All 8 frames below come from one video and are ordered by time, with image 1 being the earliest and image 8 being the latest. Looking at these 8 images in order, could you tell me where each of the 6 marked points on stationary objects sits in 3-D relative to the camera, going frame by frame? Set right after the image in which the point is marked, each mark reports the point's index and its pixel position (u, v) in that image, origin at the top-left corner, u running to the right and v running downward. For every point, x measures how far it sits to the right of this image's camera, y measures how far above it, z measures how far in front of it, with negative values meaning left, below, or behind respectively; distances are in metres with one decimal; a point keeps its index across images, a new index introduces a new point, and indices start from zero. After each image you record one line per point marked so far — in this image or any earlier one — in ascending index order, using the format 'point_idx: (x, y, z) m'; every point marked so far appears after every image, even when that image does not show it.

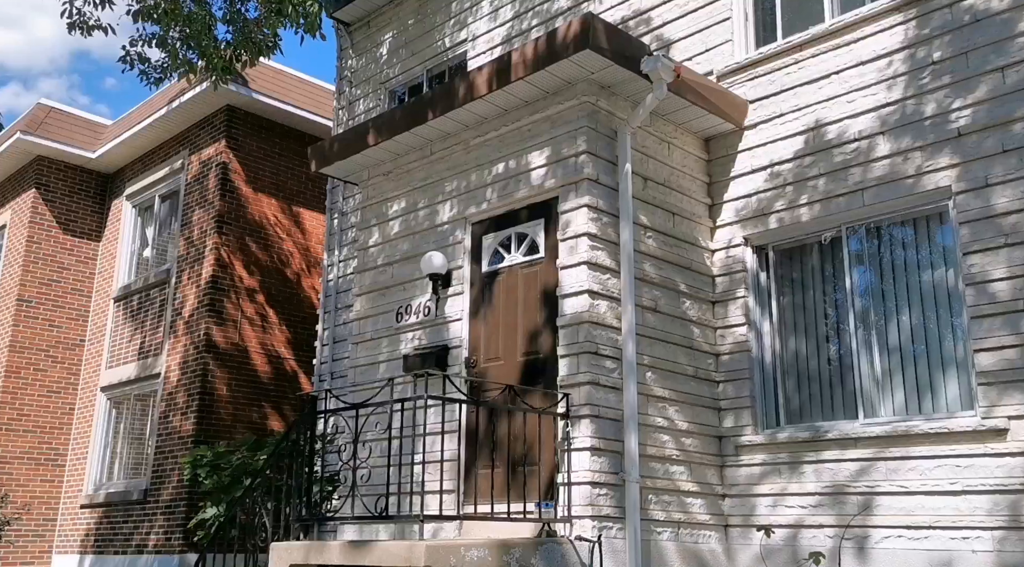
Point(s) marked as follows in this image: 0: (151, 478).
0: (-4.8, -2.6, +13.3) m
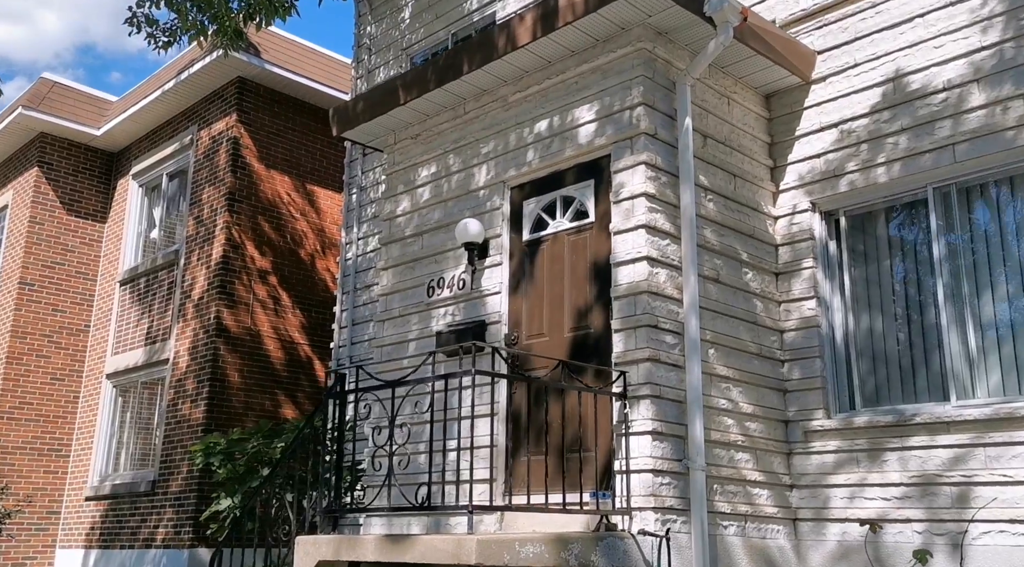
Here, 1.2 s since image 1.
0: (-4.5, -2.3, +12.7) m
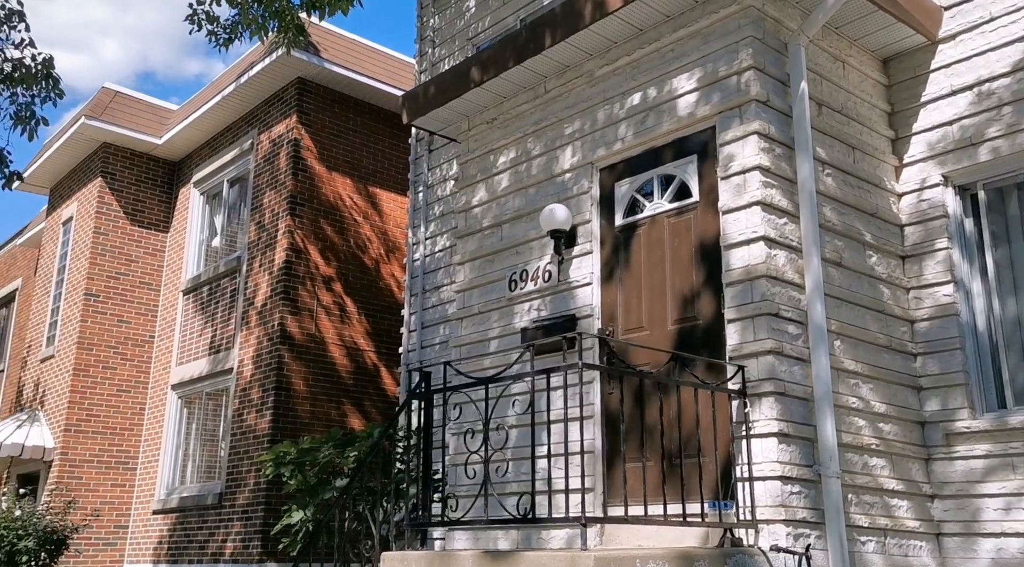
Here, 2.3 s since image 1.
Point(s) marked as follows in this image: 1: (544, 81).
0: (-3.5, -2.4, +12.4) m
1: (+0.2, +1.4, +6.8) m
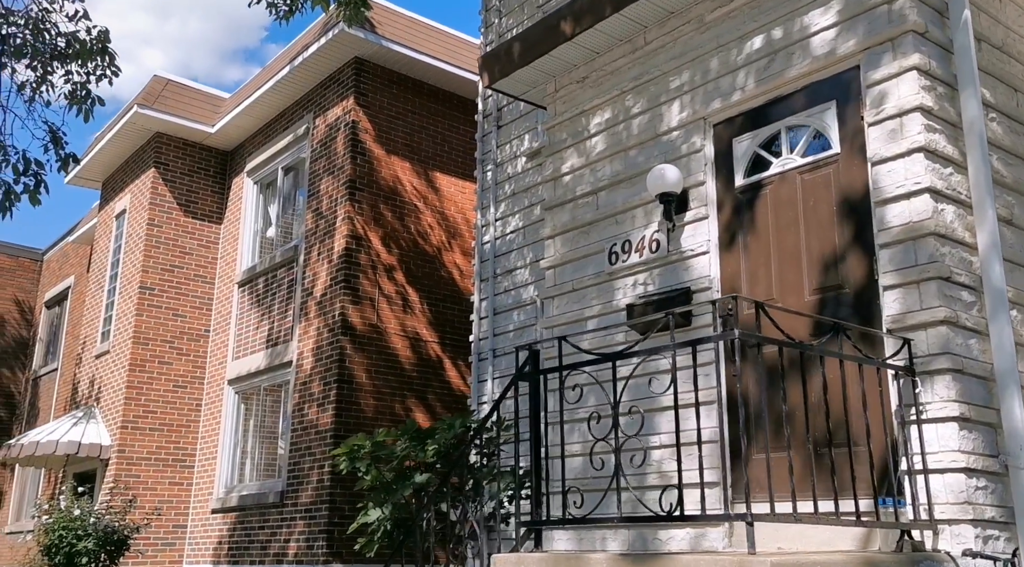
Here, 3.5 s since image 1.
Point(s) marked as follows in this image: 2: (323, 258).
0: (-2.7, -2.3, +11.8) m
1: (+0.8, +1.5, +6.1) m
2: (-2.3, +0.3, +12.4) m
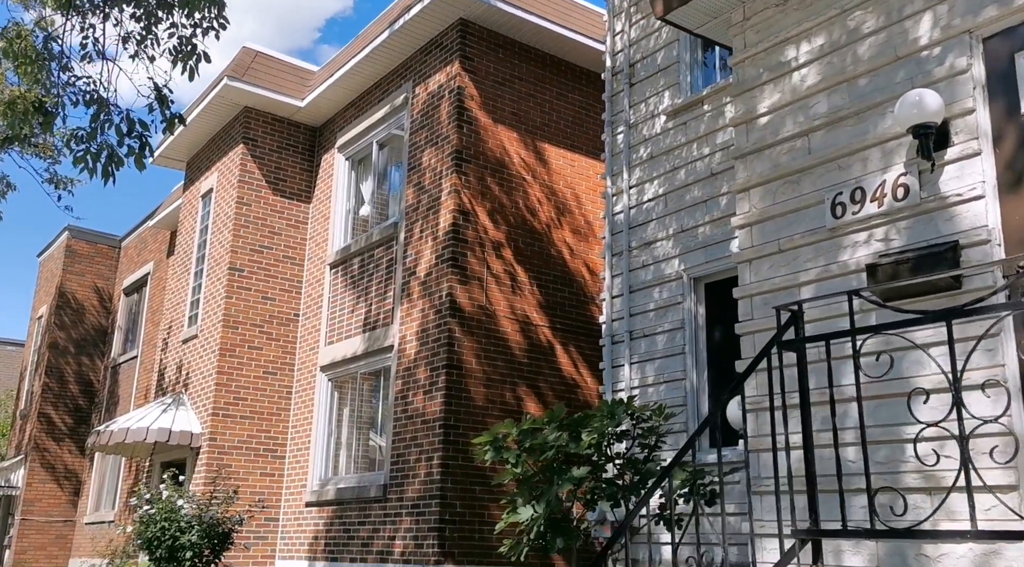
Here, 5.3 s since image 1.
0: (-1.3, -2.0, +11.0) m
1: (+1.8, +1.7, +5.0) m
2: (-1.0, +0.6, +11.5) m
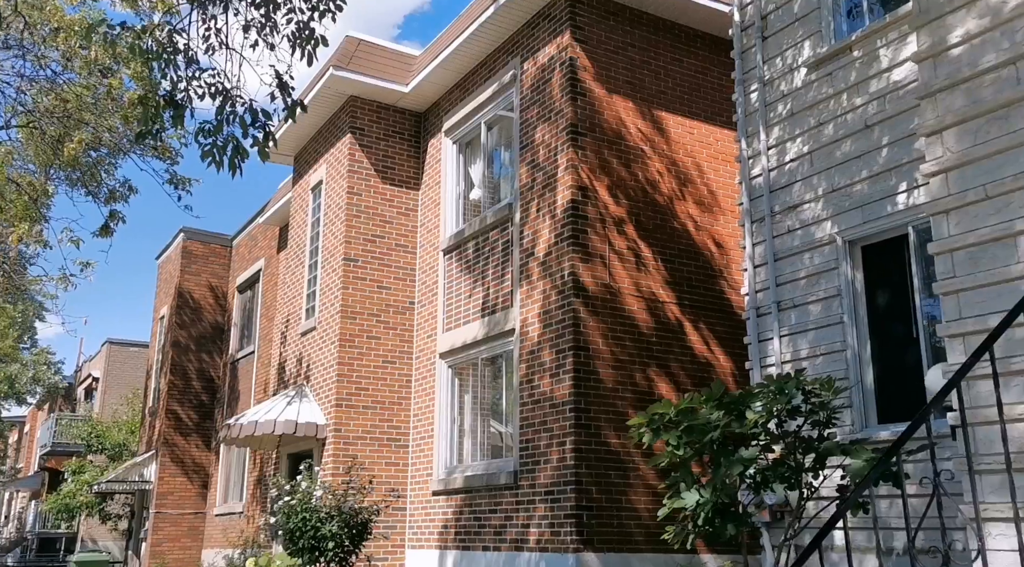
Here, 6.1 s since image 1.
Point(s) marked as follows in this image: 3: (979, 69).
0: (+0.1, -1.8, +10.7) m
1: (+2.4, +2.0, +4.4) m
2: (+0.4, +0.8, +11.1) m
3: (+2.1, +1.0, +4.8) m
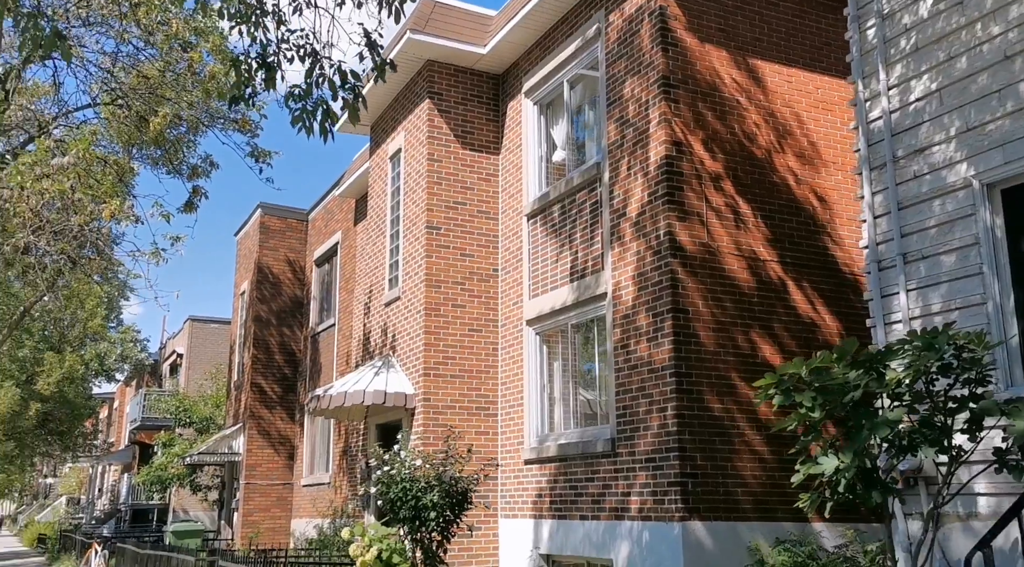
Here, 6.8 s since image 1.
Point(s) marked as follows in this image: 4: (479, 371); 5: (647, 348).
0: (+1.1, -1.4, +10.3) m
1: (+2.9, +2.2, +3.8) m
2: (+1.4, +1.2, +10.6) m
3: (+2.7, +1.3, +4.3) m
4: (-0.5, -1.3, +14.4) m
5: (+1.4, -0.6, +10.0) m
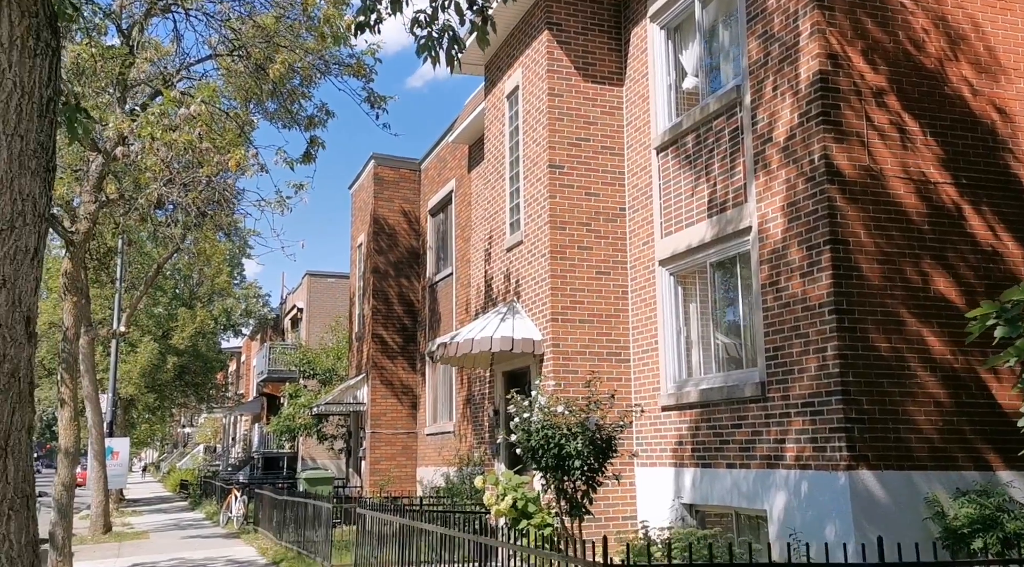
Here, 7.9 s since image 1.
0: (+2.5, -0.8, +9.5) m
1: (+3.4, +2.6, +2.6) m
2: (+2.7, +1.9, +9.7) m
3: (+3.3, +1.6, +3.2) m
4: (+1.4, -0.4, +13.7) m
5: (+2.7, 0.0, +9.2) m
